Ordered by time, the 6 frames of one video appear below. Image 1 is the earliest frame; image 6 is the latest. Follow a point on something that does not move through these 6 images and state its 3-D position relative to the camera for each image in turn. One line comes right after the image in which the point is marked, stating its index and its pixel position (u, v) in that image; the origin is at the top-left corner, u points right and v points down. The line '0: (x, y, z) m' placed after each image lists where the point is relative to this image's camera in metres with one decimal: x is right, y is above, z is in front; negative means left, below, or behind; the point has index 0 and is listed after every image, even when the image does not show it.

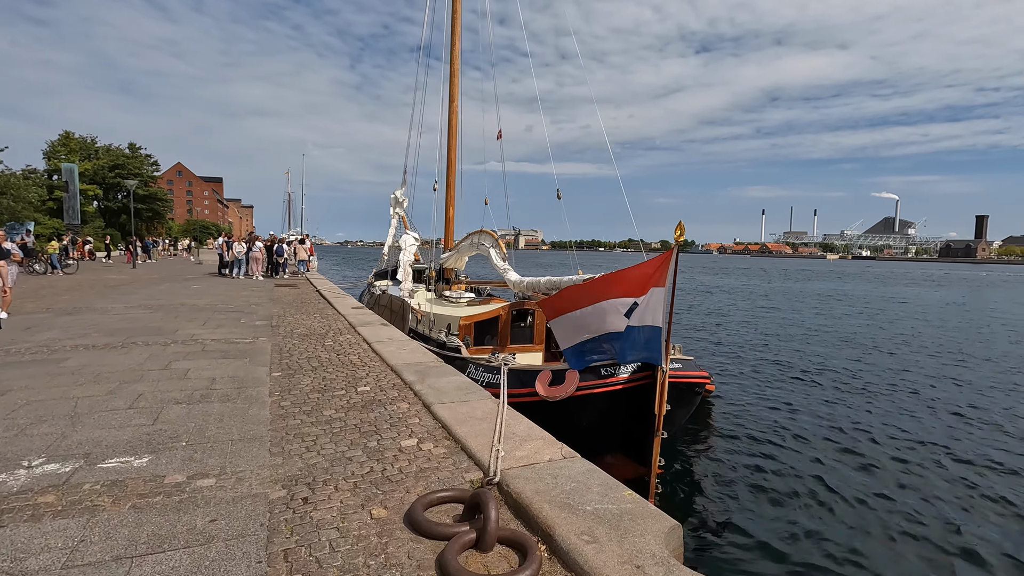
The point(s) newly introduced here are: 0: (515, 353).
0: (0.0, -1.6, +12.7) m
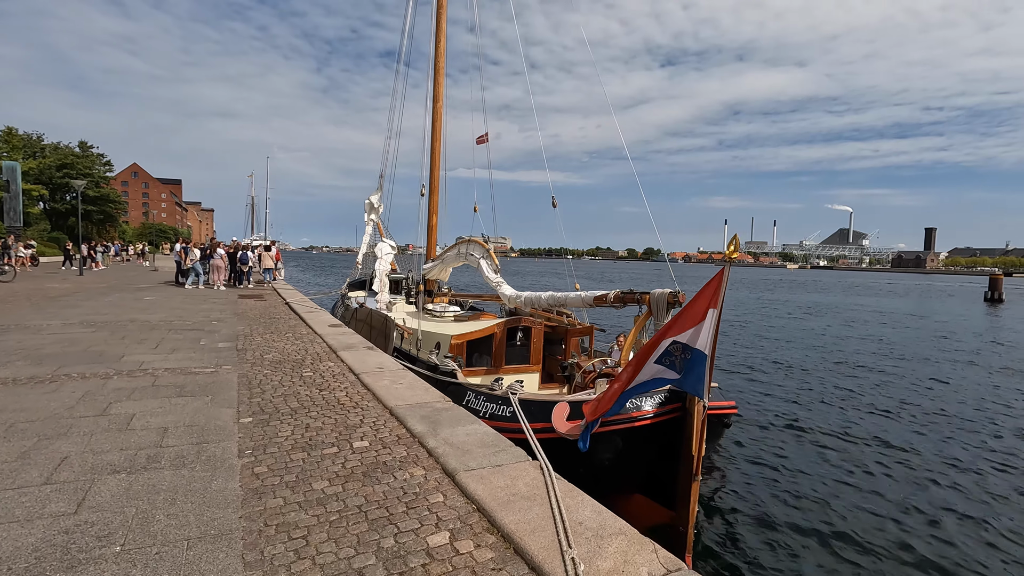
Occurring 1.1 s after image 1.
0: (-0.1, -1.9, +11.6) m
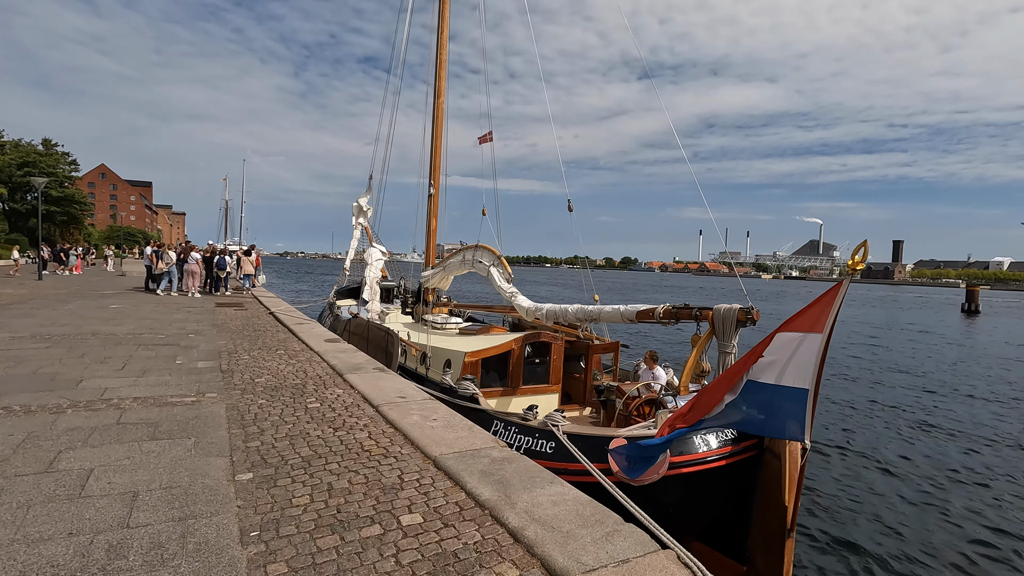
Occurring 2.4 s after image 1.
0: (+0.3, -2.1, +10.4) m
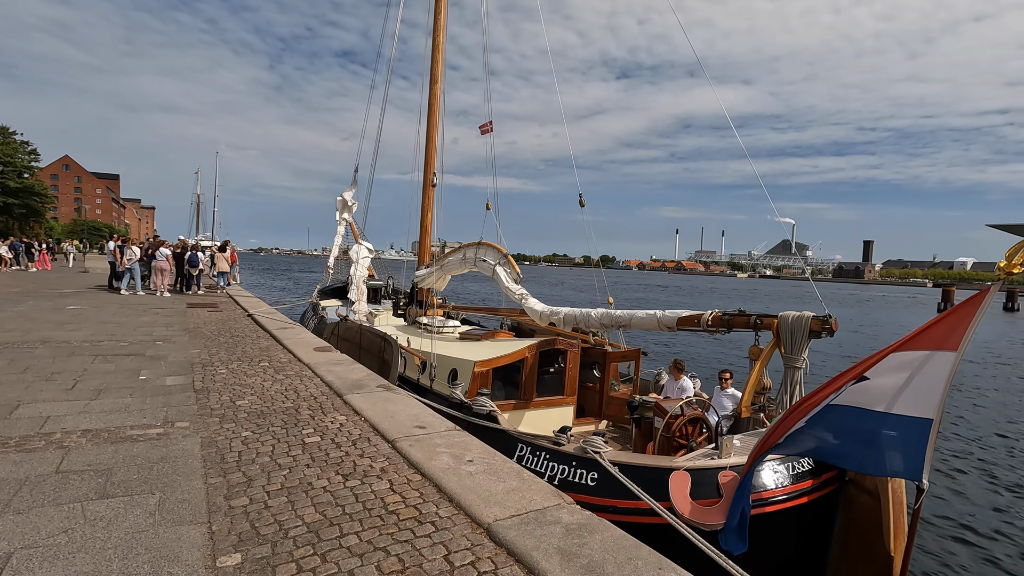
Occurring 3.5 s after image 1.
0: (+0.5, -2.2, +9.4) m
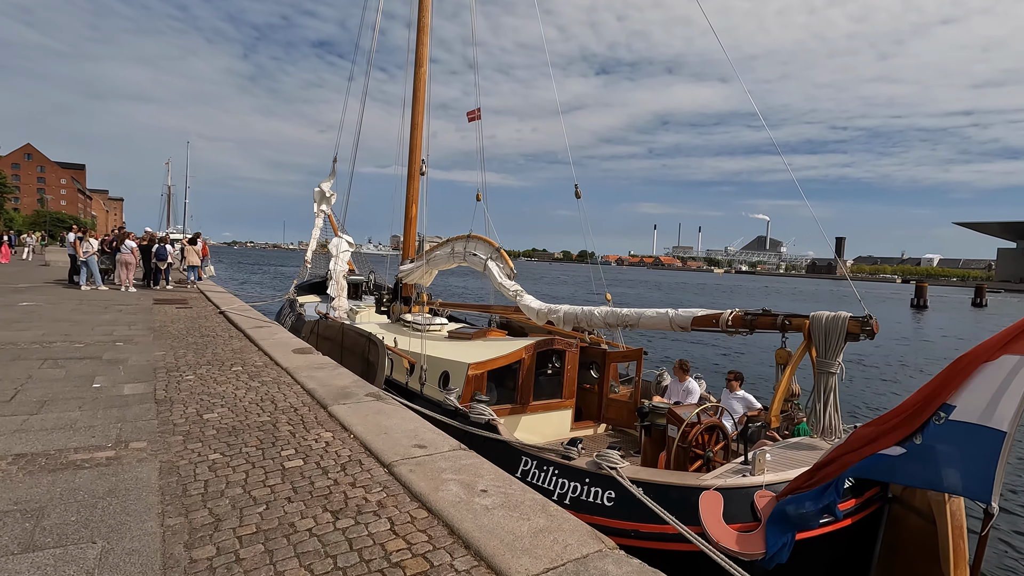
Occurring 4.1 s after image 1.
0: (+0.4, -2.1, +8.8) m
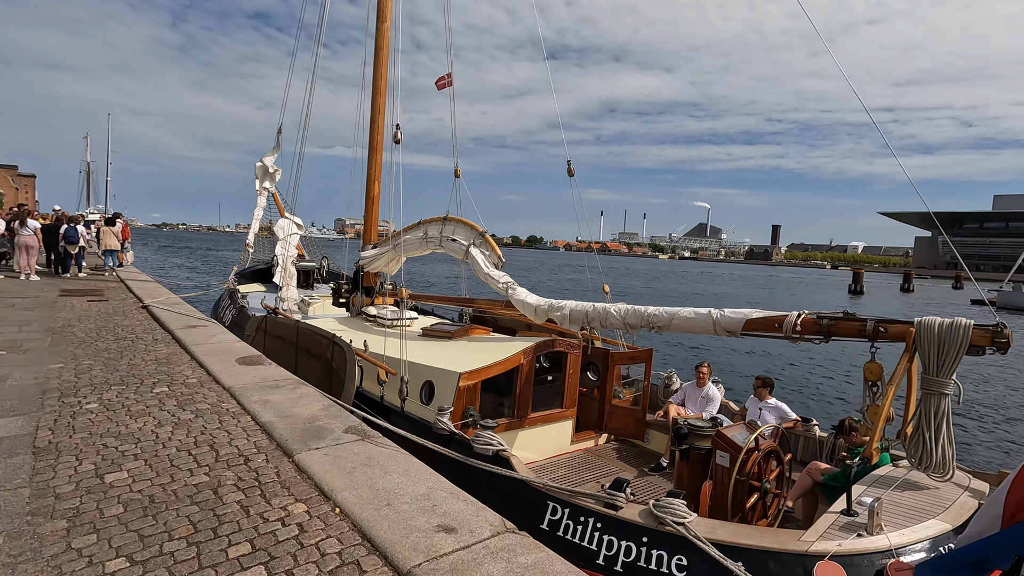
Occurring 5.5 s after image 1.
0: (+0.4, -2.0, +7.5) m
